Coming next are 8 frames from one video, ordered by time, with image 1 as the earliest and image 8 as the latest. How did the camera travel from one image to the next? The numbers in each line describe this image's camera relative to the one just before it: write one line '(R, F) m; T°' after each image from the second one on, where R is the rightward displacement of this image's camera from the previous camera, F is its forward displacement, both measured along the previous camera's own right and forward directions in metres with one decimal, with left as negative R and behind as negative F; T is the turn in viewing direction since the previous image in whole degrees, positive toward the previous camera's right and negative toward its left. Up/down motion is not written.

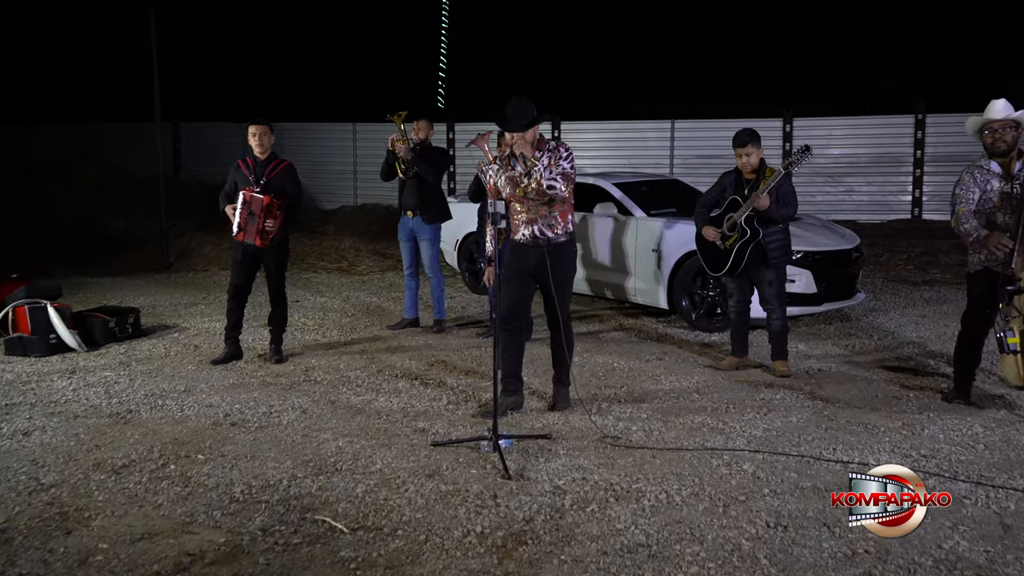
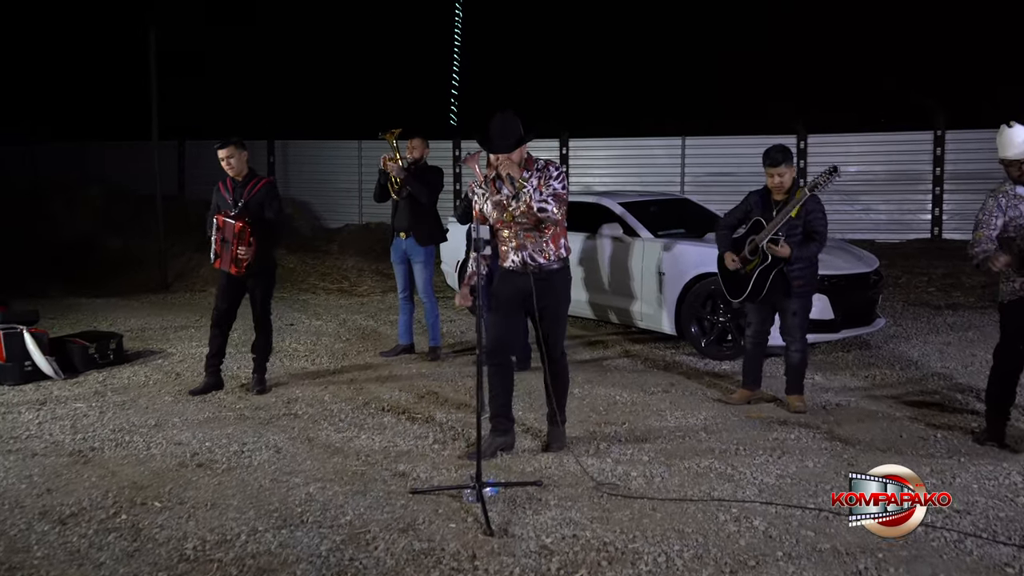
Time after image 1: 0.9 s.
(+0.2, +0.4) m; -1°
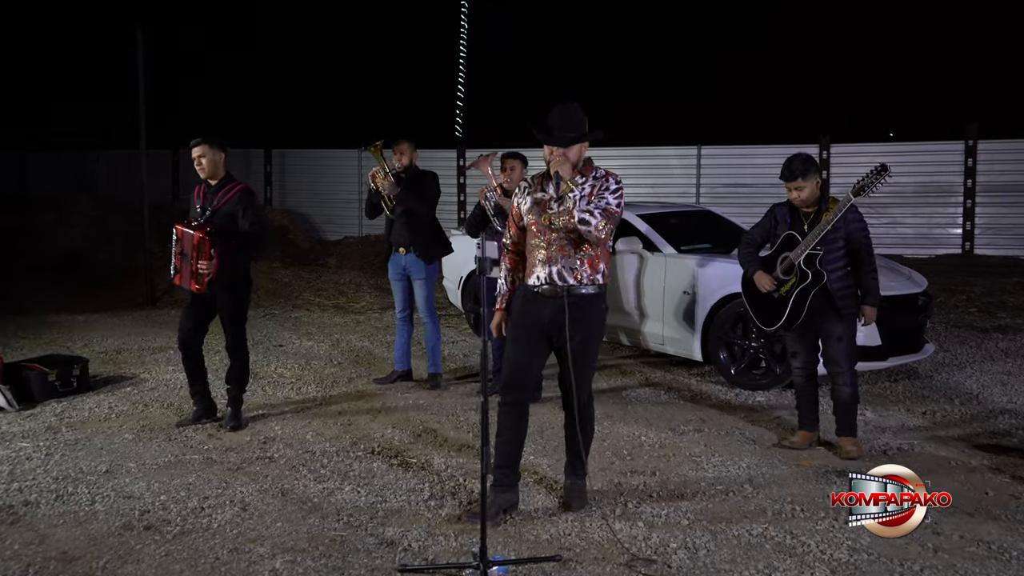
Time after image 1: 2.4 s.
(0.0, +0.9) m; 0°
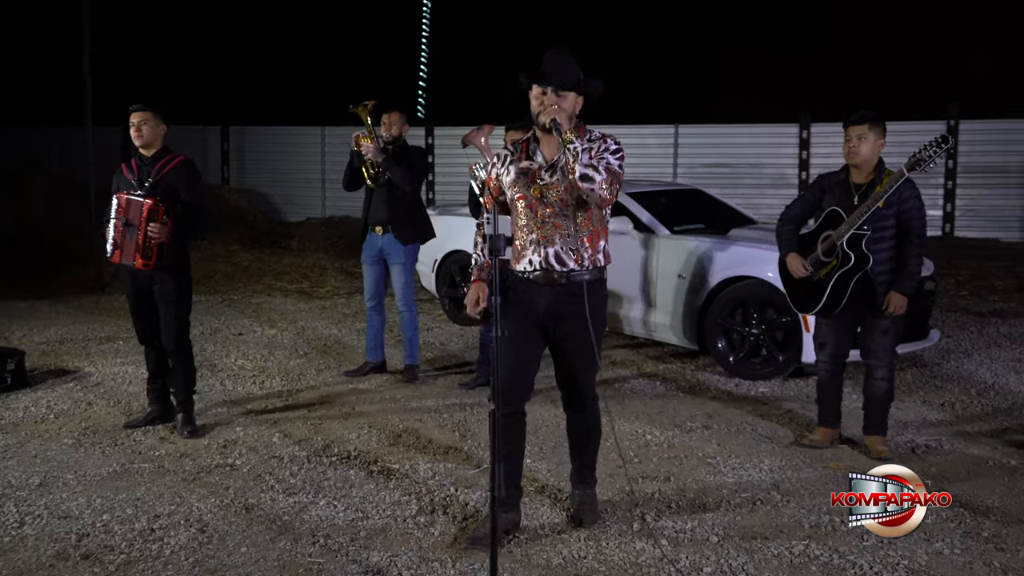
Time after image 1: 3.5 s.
(-0.2, +0.6) m; +3°
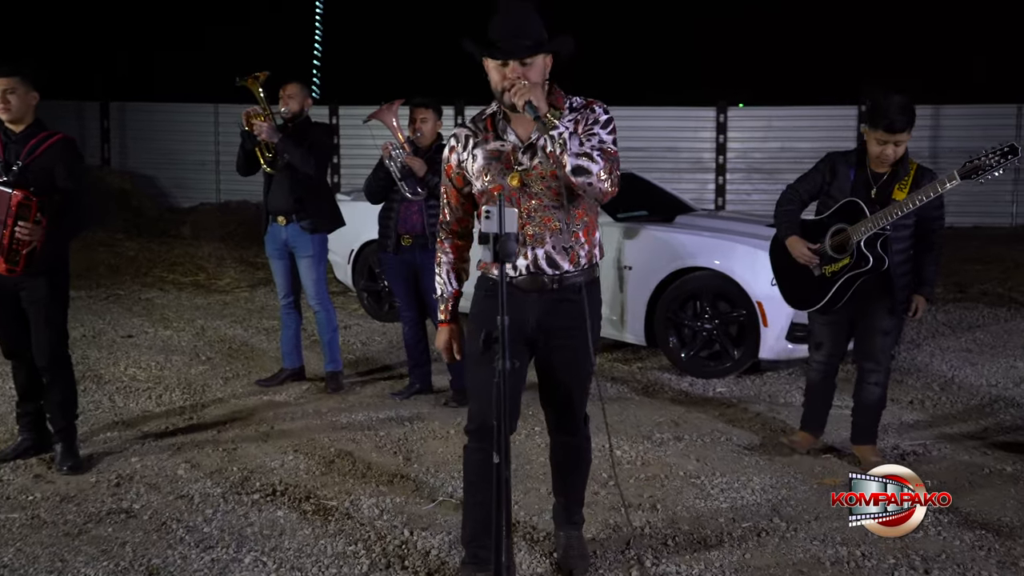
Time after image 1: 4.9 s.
(-0.3, +0.7) m; +7°
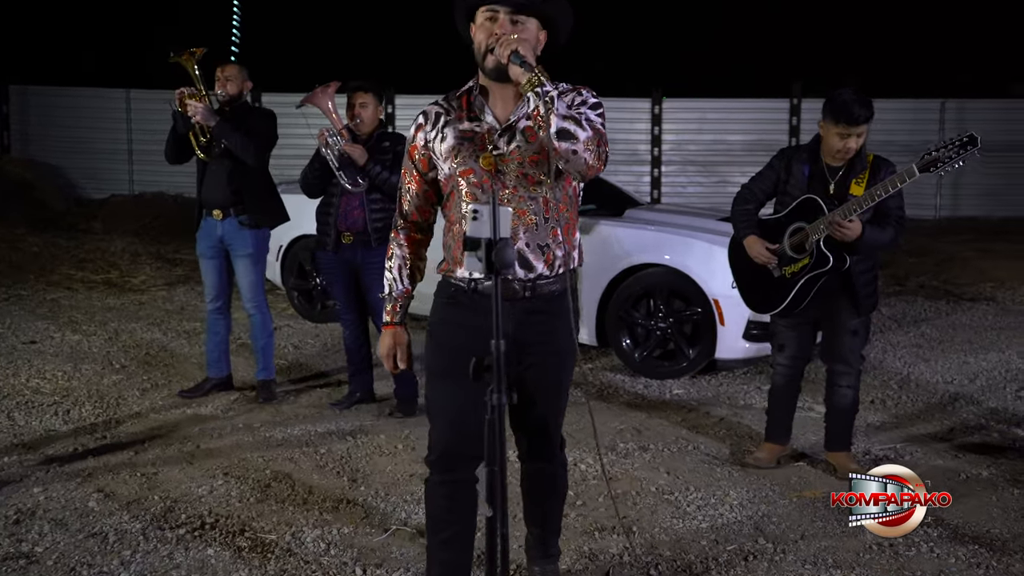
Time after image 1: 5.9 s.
(-0.2, +0.4) m; +5°
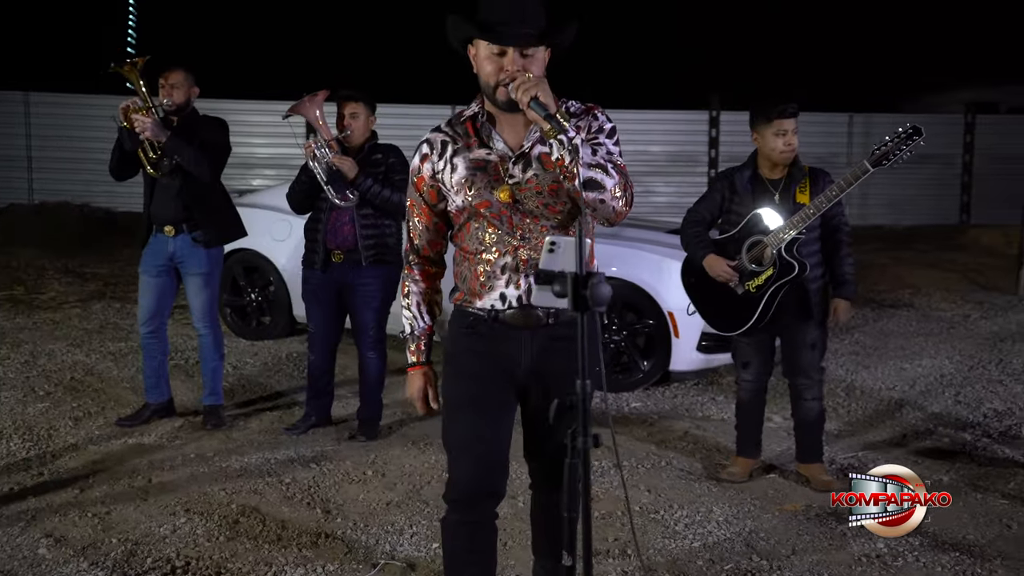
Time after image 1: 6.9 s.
(-0.4, +0.1) m; +6°
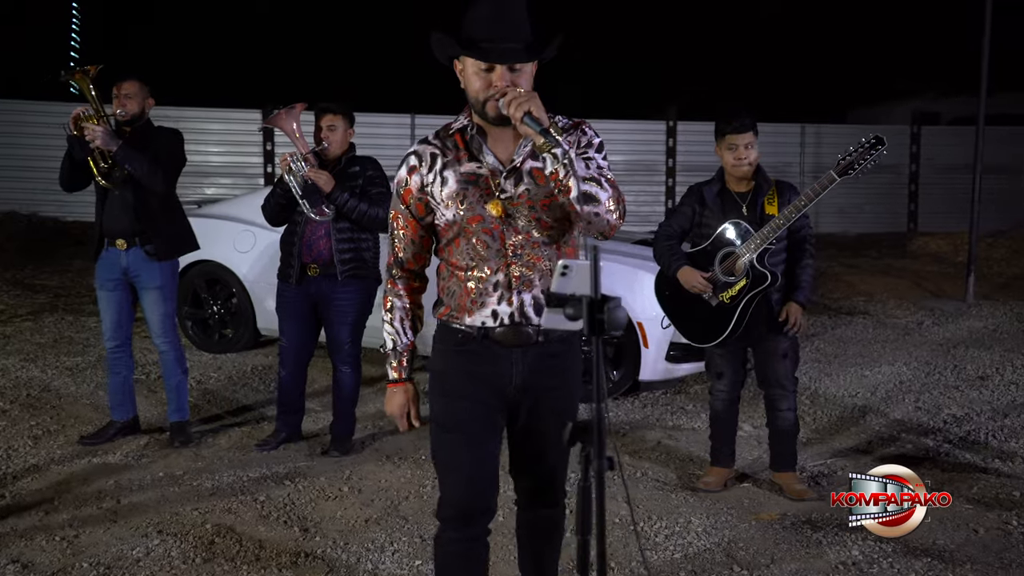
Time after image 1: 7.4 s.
(-0.1, 0.0) m; +3°
